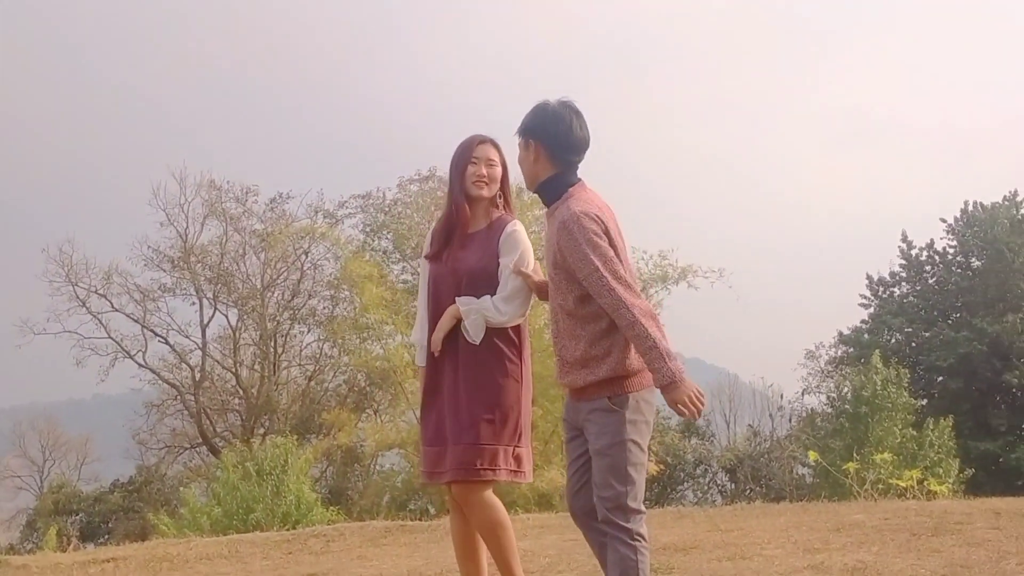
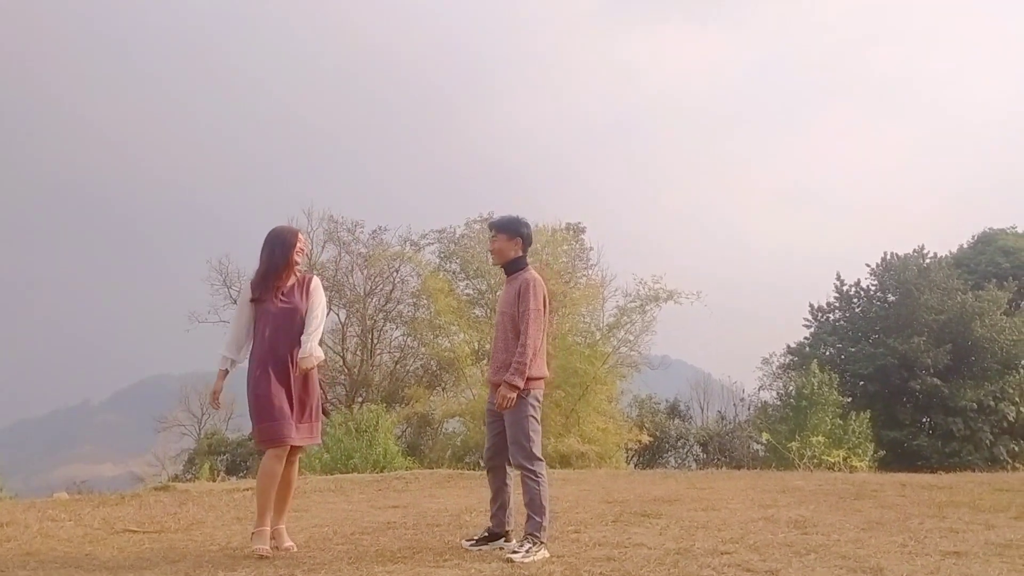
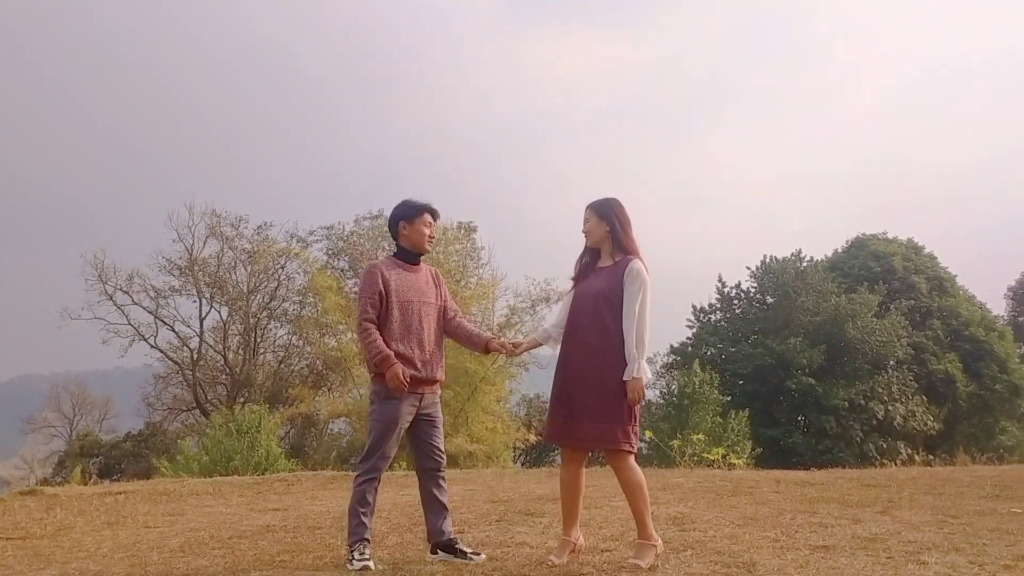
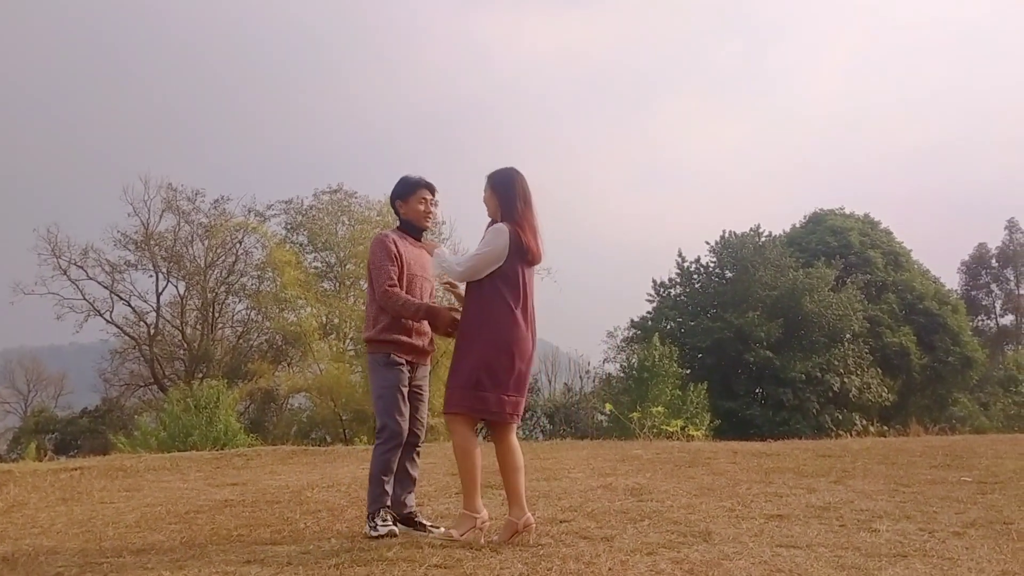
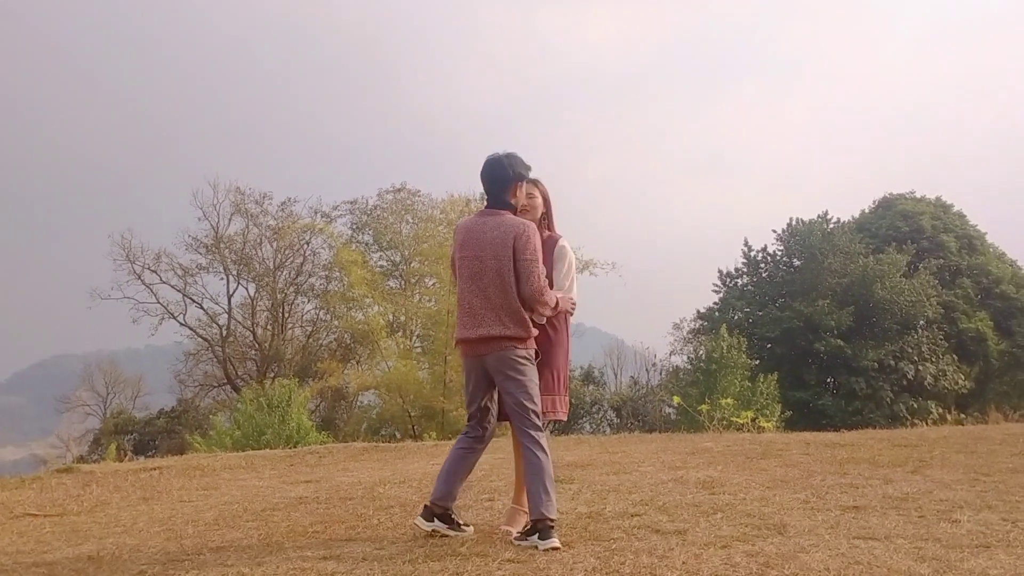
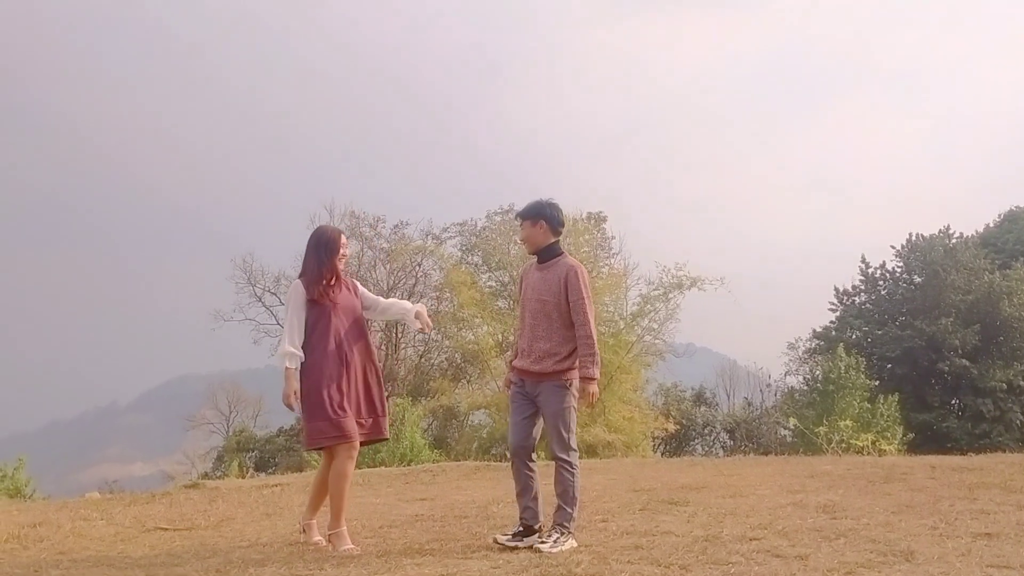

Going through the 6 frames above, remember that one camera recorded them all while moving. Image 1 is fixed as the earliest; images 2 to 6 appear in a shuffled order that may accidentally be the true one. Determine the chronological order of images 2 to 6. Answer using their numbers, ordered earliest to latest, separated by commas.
5, 3, 4, 6, 2
